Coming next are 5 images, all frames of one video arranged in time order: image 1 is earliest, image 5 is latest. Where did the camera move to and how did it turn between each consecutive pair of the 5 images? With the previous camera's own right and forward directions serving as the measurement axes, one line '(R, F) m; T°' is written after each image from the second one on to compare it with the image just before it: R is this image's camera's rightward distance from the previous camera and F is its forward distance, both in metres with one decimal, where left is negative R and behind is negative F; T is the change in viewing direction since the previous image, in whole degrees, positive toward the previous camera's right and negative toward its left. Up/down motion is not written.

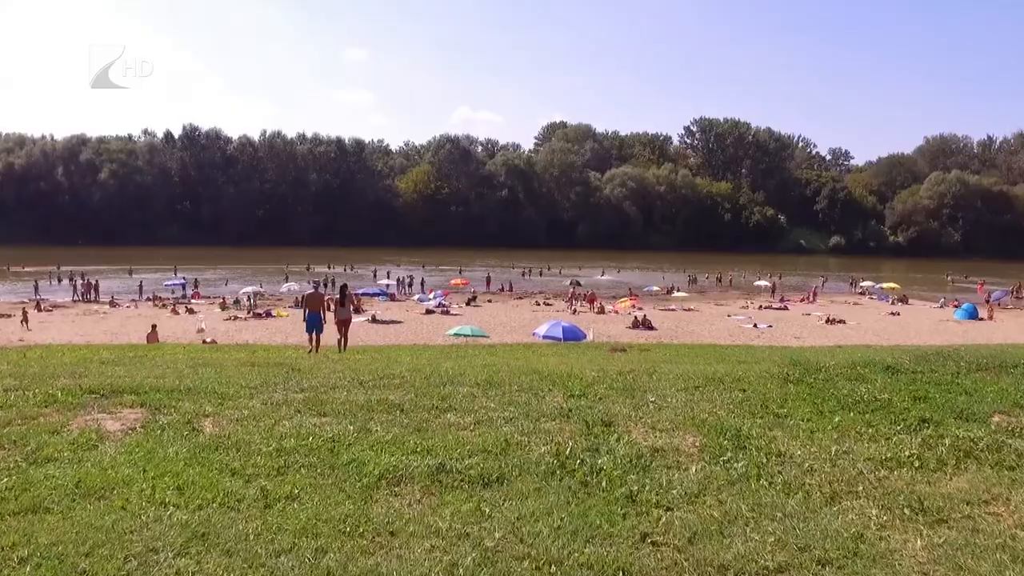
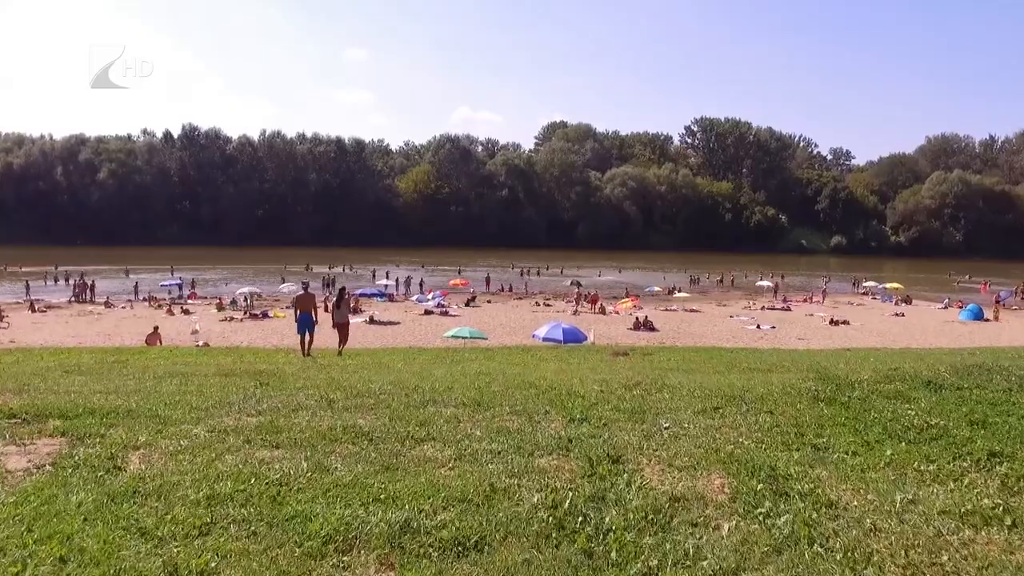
(0.0, +0.5) m; 0°
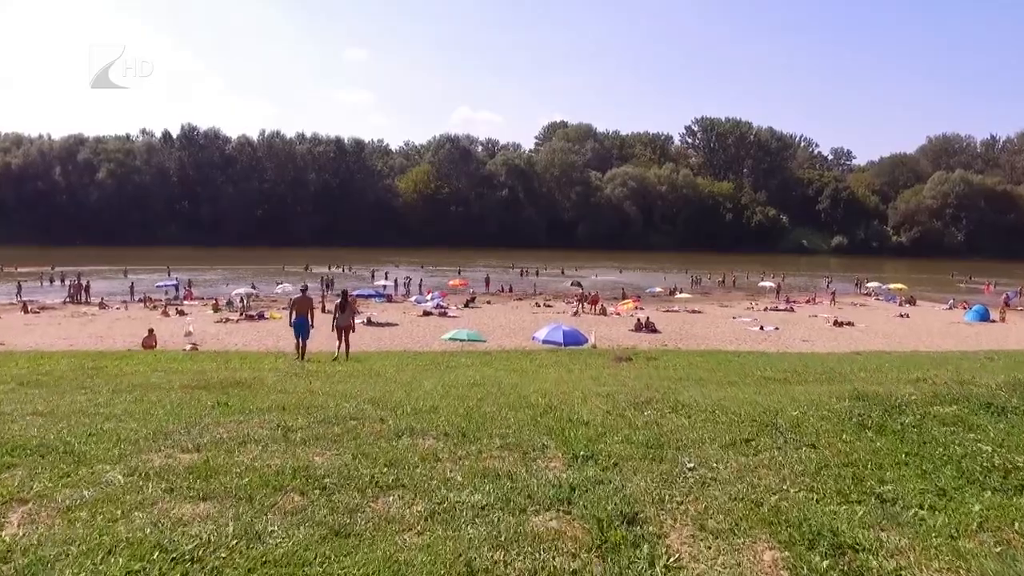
(0.0, +0.6) m; 0°
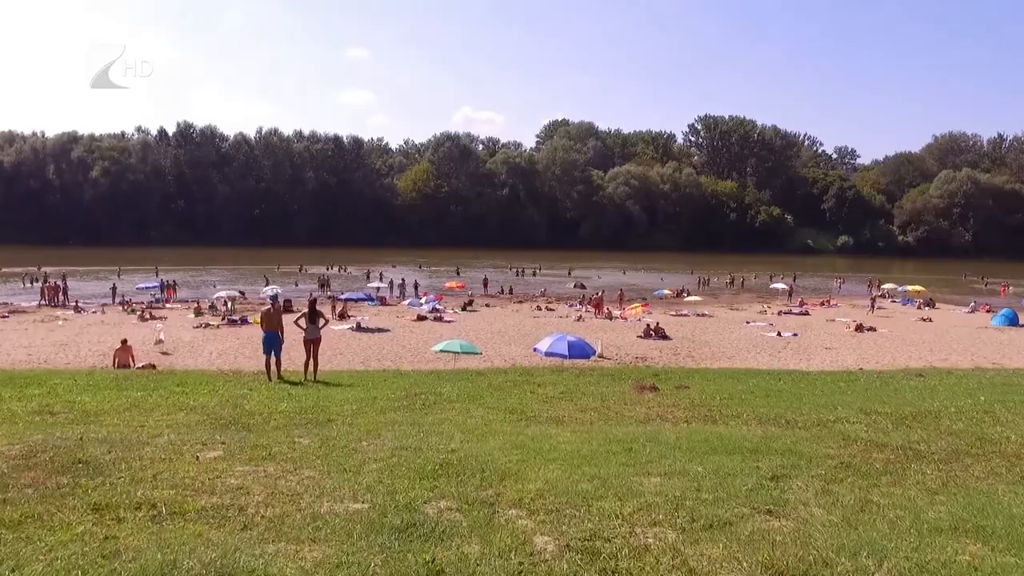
(+0.1, +2.5) m; 0°
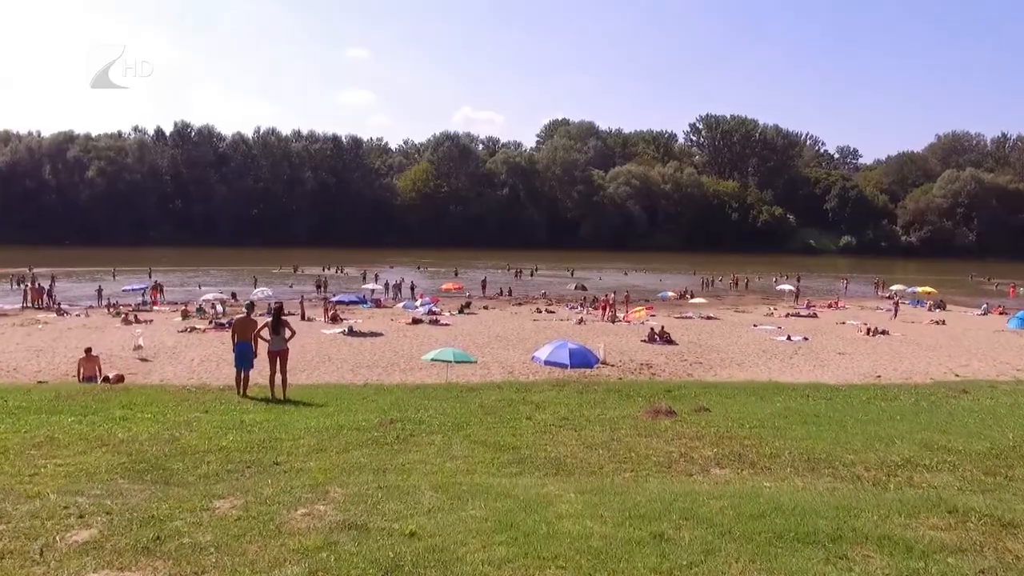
(+0.1, +1.4) m; 0°
